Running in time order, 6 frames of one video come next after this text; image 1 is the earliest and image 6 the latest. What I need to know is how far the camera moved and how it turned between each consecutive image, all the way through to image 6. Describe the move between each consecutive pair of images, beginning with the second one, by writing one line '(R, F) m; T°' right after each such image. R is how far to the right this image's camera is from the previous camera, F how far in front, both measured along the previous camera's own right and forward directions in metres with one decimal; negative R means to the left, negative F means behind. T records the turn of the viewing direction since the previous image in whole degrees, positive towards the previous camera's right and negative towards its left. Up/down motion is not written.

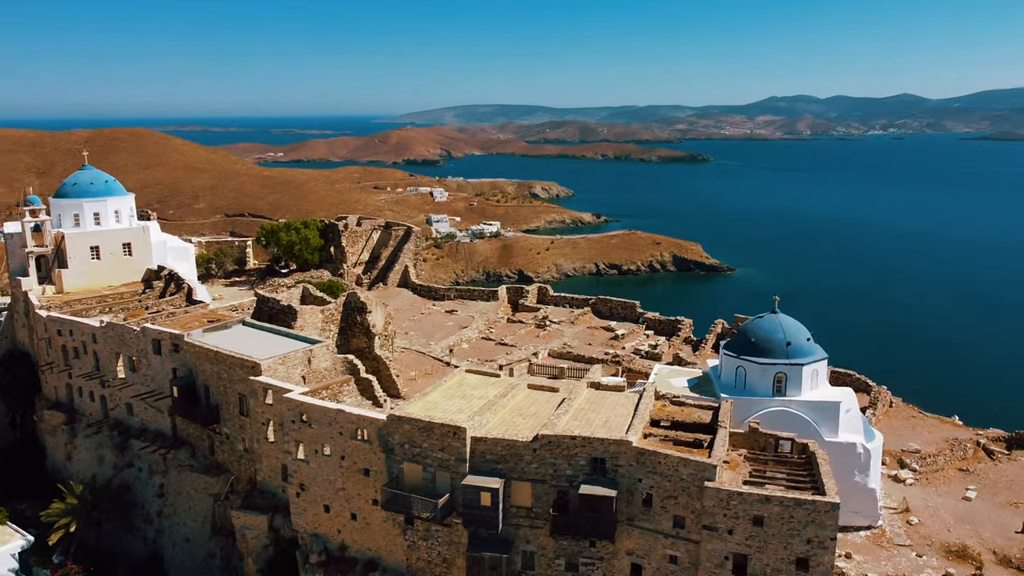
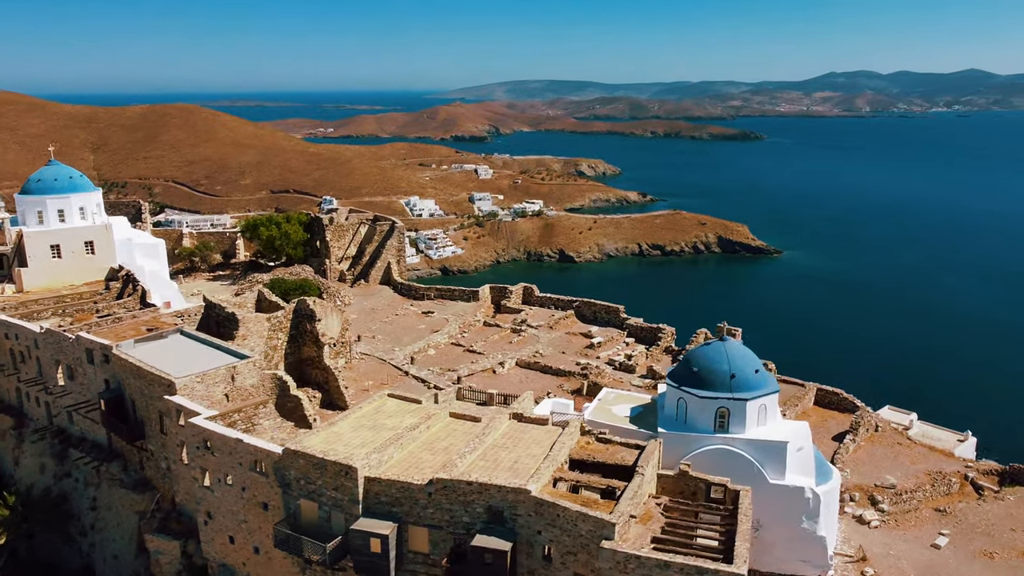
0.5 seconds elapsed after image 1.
(+2.5, +1.3) m; -3°
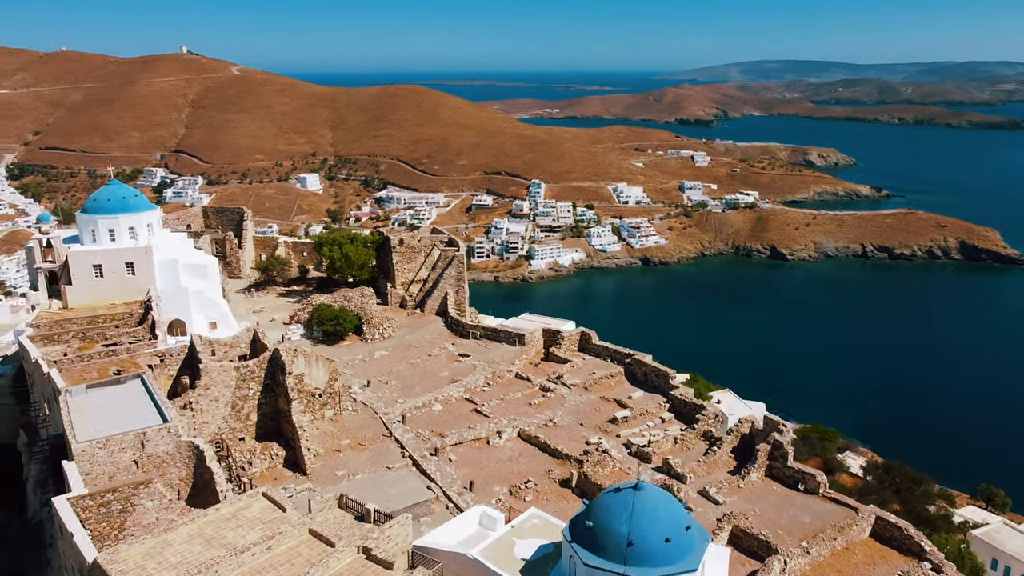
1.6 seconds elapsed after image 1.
(+5.5, +3.7) m; -15°
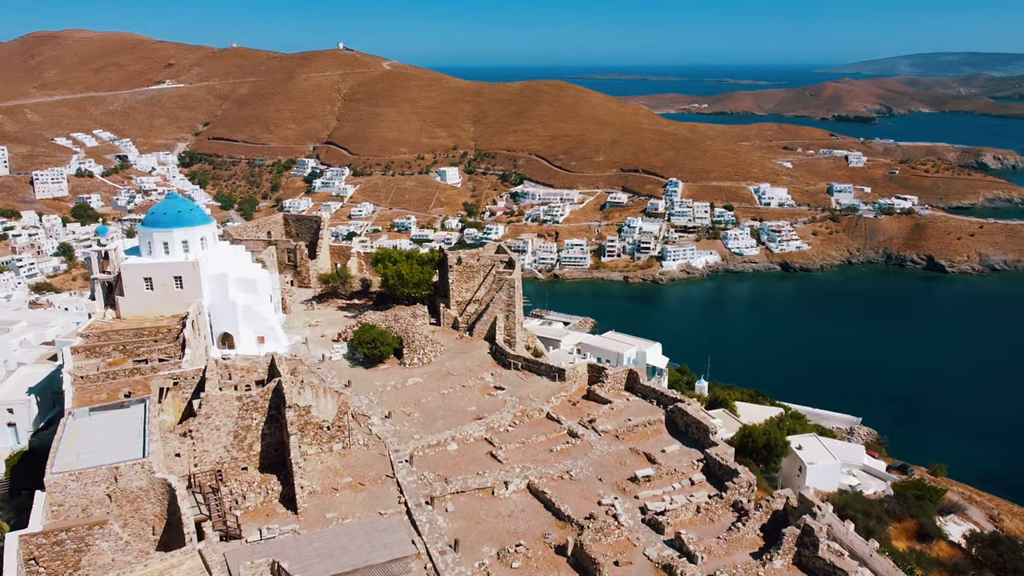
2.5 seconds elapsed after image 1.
(+3.1, +1.8) m; -10°
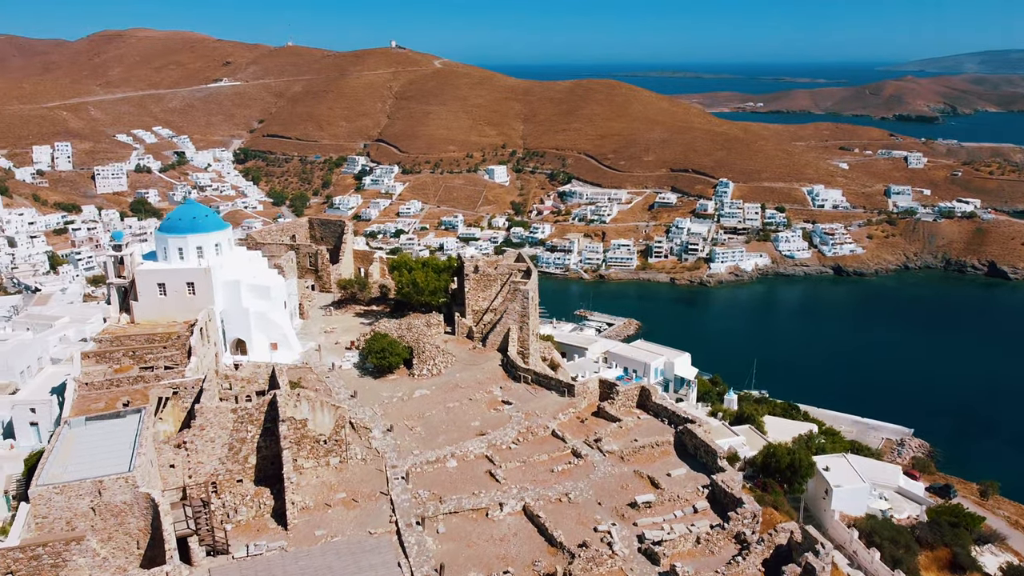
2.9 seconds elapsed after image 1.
(+1.2, +0.6) m; -3°
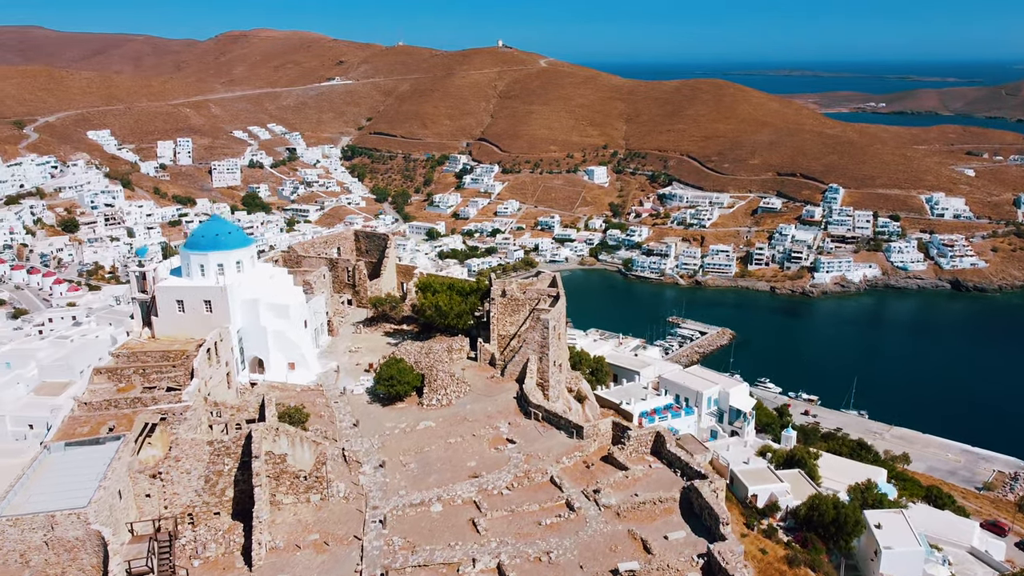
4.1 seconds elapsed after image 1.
(+2.7, +1.5) m; -7°
